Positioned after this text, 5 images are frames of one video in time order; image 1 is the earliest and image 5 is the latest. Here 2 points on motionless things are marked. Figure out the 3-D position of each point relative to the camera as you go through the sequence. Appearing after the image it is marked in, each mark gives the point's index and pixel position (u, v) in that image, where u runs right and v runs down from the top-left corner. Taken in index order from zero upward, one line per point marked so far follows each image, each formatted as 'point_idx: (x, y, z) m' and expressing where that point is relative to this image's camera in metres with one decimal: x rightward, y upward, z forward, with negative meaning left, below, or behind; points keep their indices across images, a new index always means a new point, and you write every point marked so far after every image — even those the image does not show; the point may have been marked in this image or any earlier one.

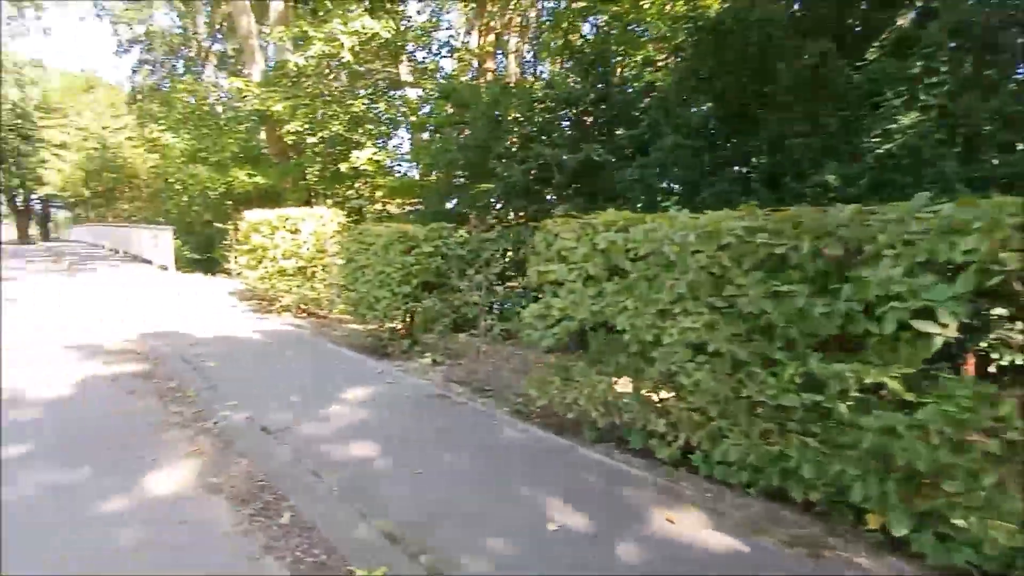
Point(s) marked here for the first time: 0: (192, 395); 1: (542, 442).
0: (-2.9, -1.0, +5.0) m
1: (+0.3, -1.2, +4.4) m
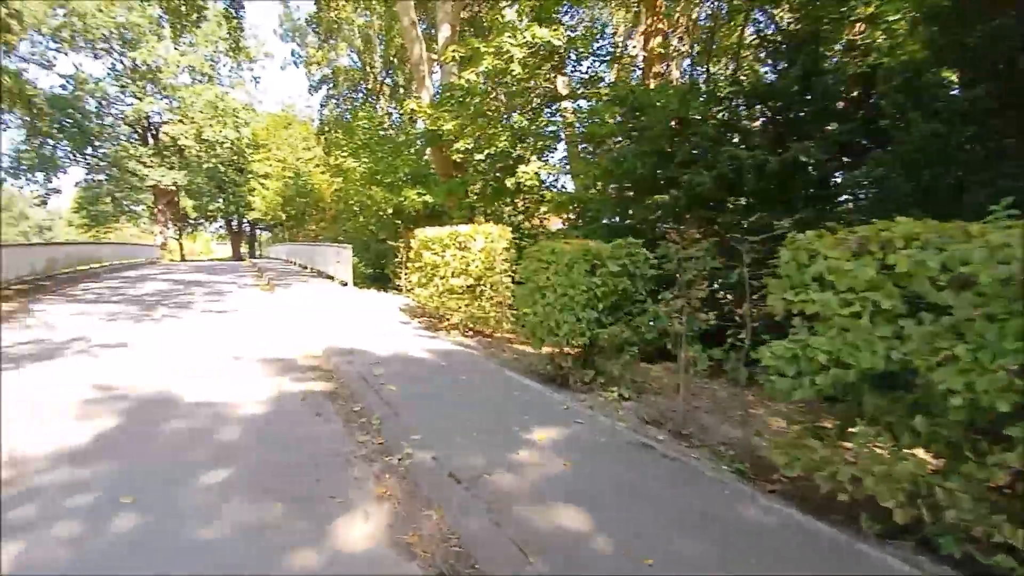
0: (-1.2, -1.2, +4.8) m
1: (+1.7, -1.4, +3.4) m
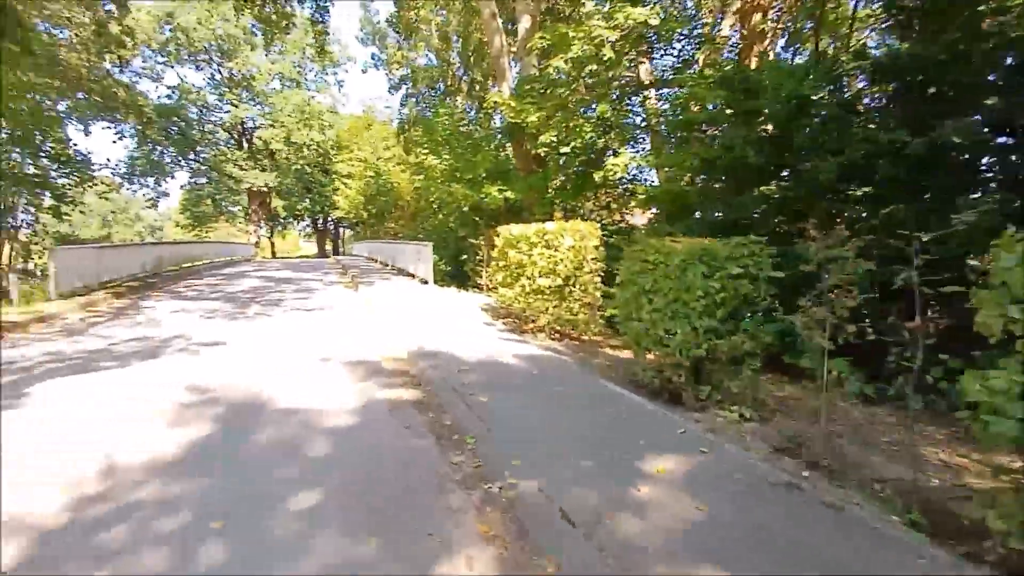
0: (-0.3, -1.2, +4.4) m
1: (+2.3, -1.5, +2.7) m
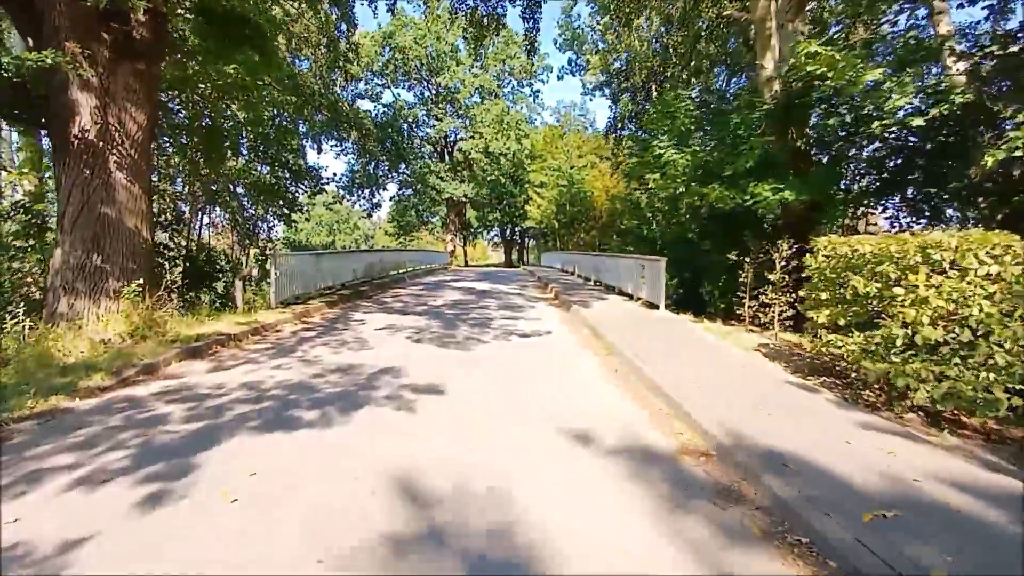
0: (+1.7, -1.6, +1.3) m
1: (+3.7, -1.9, -1.2) m
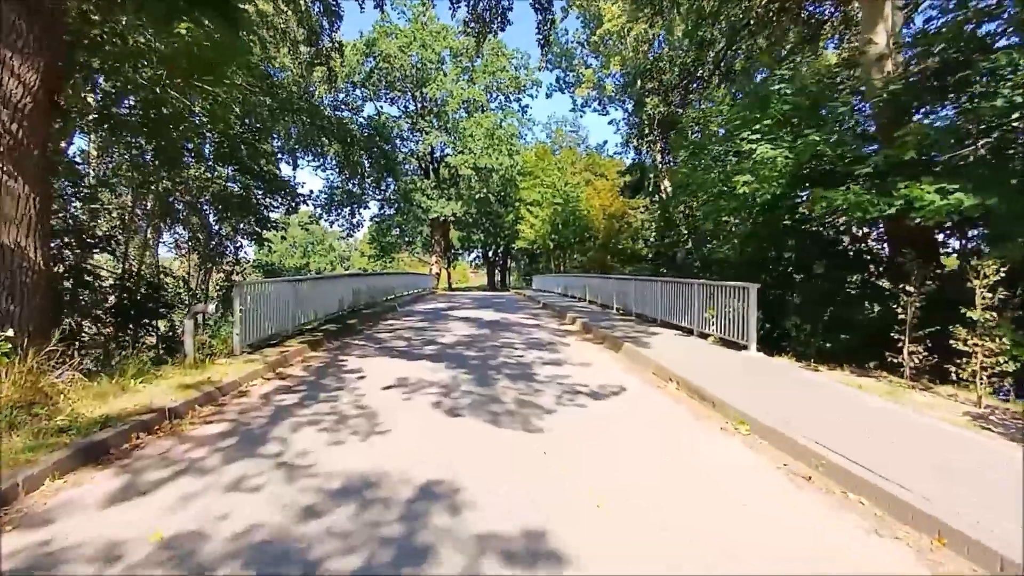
0: (+3.0, -1.7, -1.7) m
1: (+5.1, -2.0, -4.1) m
